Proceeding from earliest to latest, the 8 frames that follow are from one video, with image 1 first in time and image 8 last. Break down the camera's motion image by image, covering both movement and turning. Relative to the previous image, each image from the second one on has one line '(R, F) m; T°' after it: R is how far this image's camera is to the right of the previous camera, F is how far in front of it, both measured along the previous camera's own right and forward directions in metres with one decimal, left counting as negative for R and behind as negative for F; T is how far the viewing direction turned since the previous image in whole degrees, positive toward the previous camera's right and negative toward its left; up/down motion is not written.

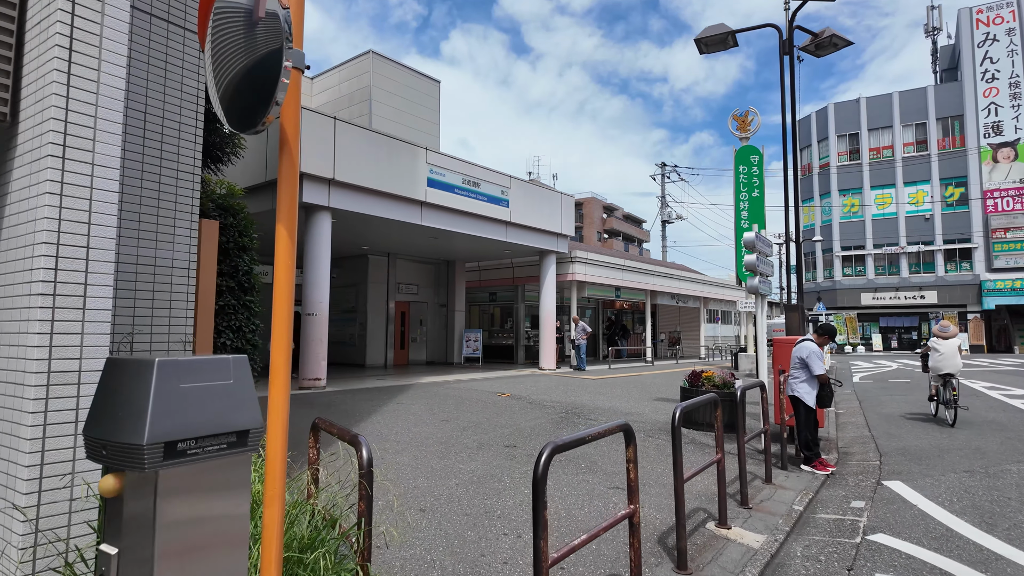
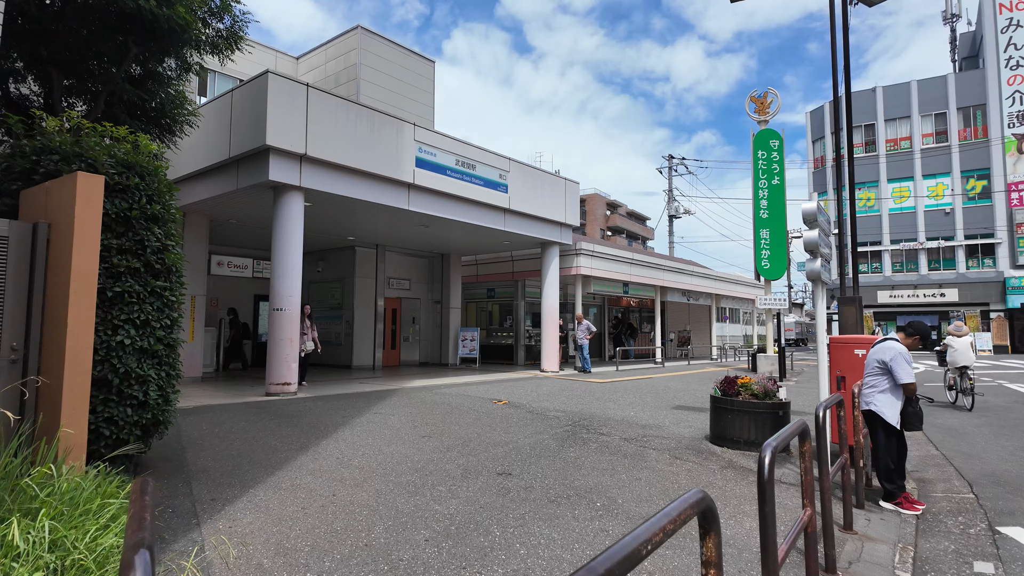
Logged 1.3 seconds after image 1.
(+0.1, +1.5) m; 0°
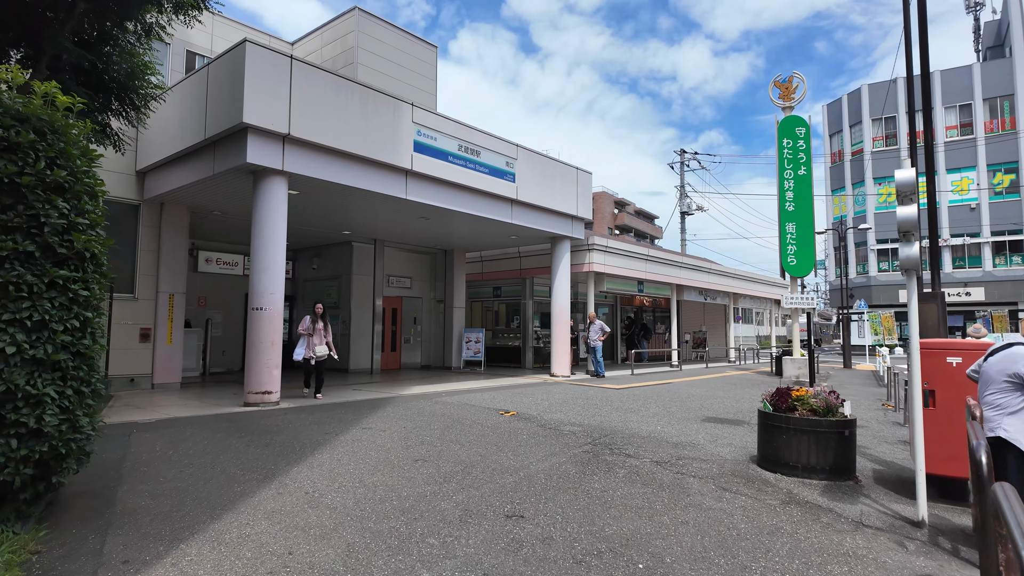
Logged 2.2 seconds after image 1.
(0.0, +1.1) m; -1°
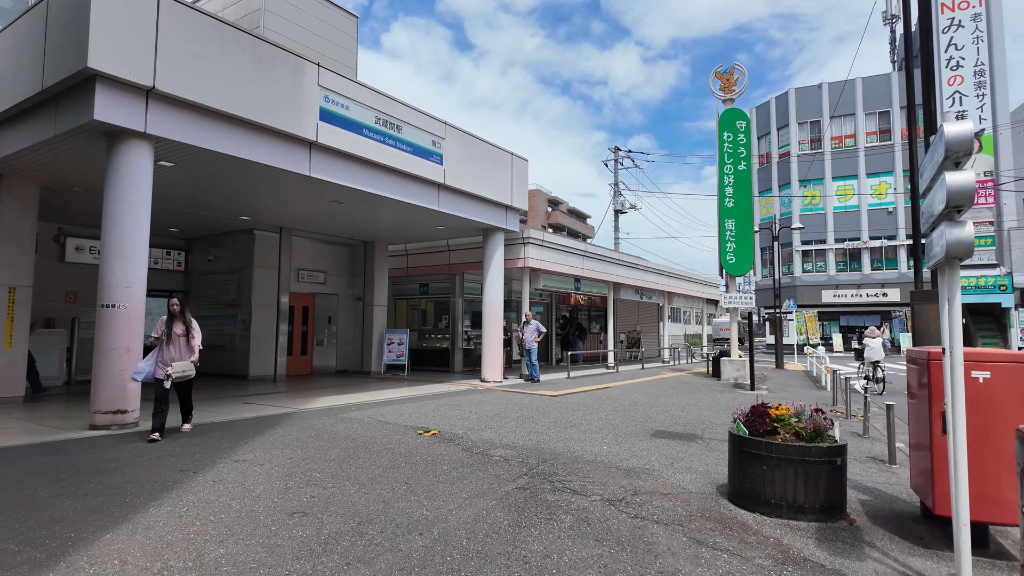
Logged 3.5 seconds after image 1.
(+0.1, +1.4) m; +6°
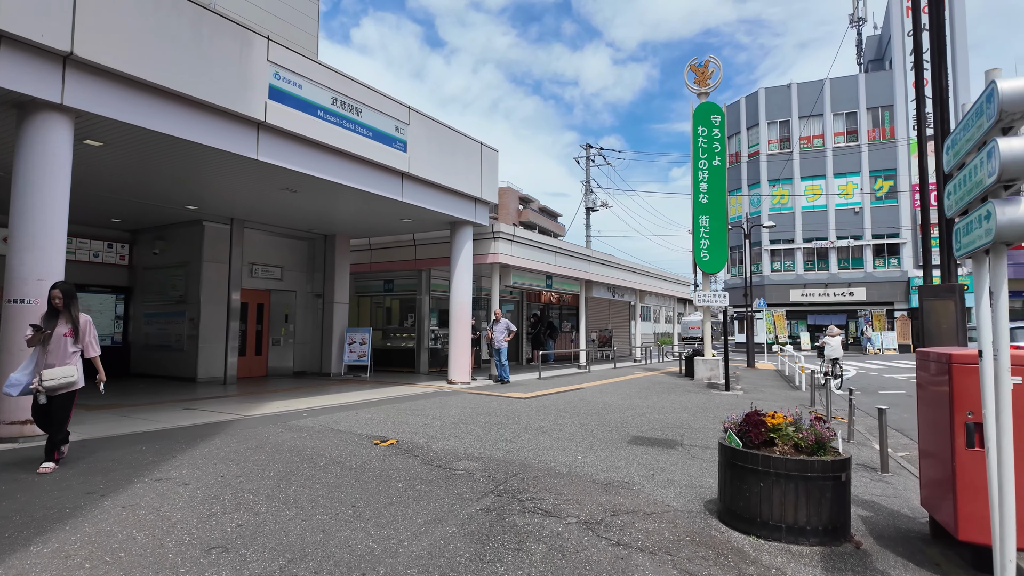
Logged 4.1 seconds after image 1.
(0.0, +0.6) m; +3°
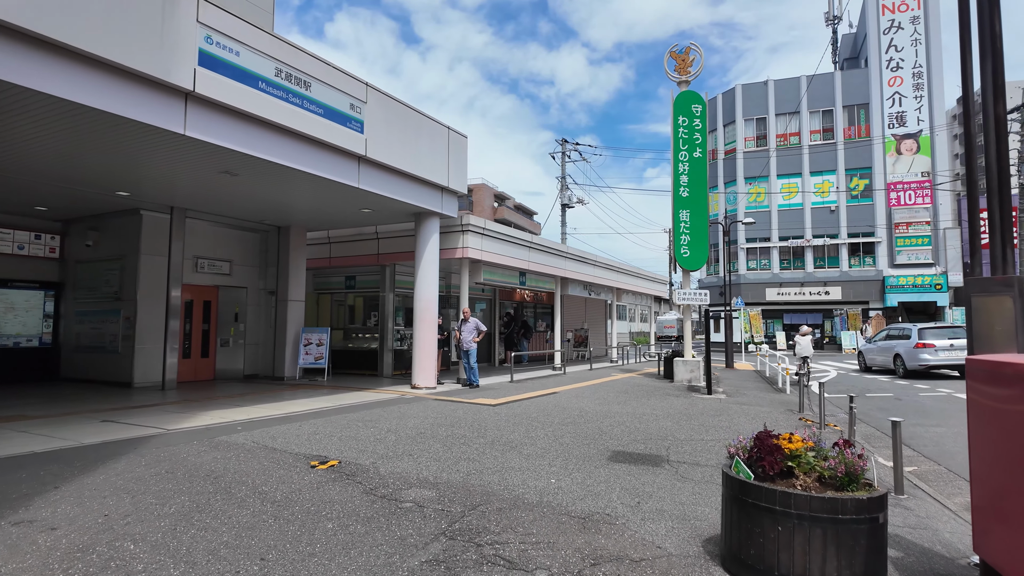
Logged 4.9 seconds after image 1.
(+0.1, +0.9) m; +2°
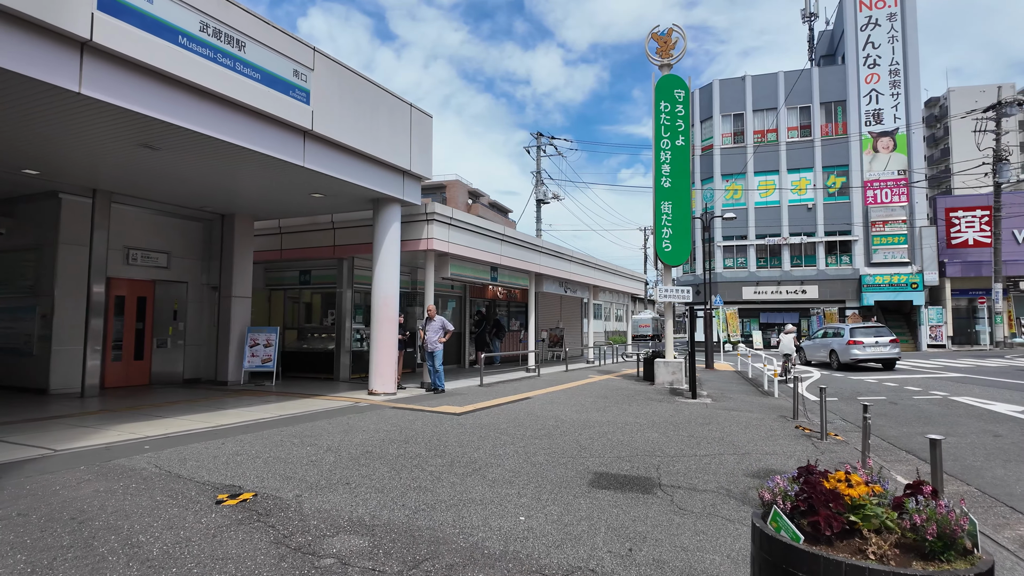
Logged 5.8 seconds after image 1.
(+0.1, +1.1) m; +2°
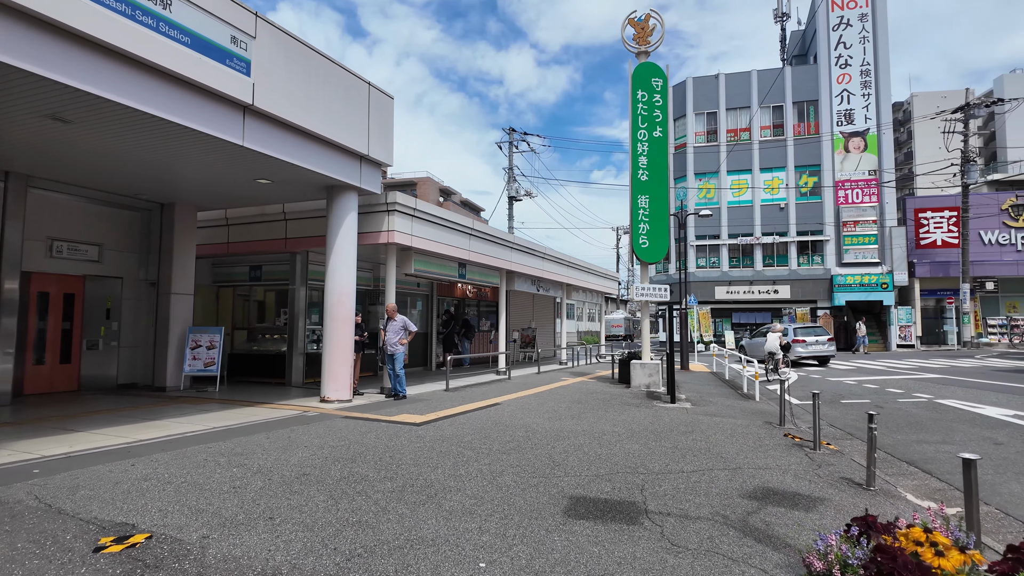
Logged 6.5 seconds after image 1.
(+0.1, +0.8) m; +3°
